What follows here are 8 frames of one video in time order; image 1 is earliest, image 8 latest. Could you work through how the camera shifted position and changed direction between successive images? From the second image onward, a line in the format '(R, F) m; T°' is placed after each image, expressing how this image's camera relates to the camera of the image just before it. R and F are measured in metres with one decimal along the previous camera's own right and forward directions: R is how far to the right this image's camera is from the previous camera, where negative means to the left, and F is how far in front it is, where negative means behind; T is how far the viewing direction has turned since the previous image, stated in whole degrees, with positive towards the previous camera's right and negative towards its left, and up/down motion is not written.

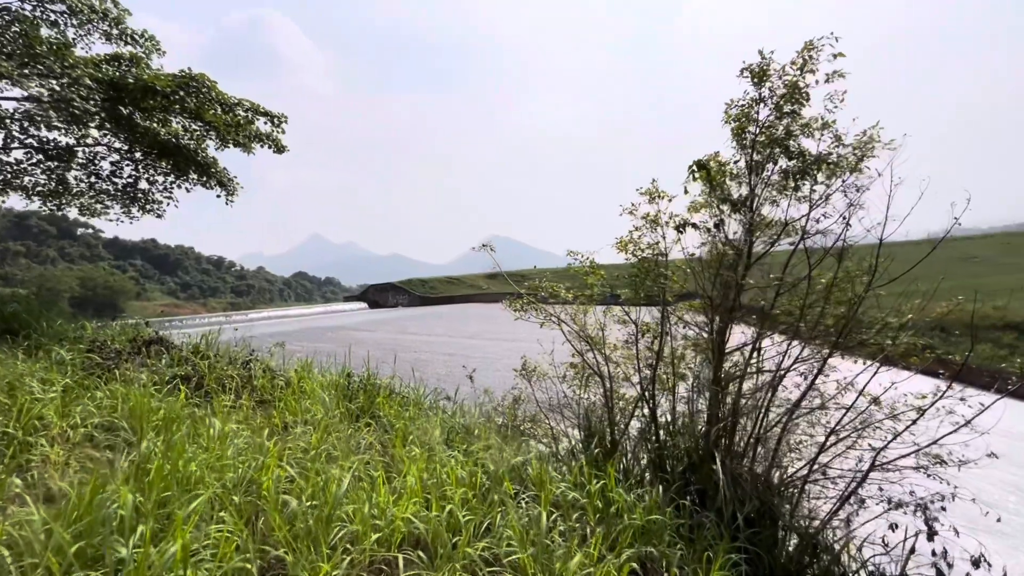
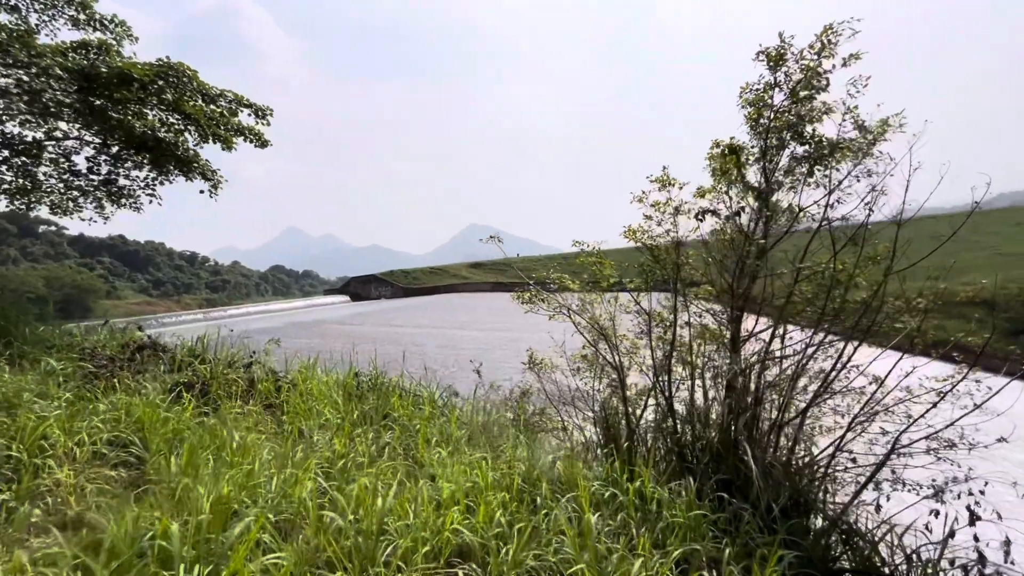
(-0.2, +0.1) m; +2°
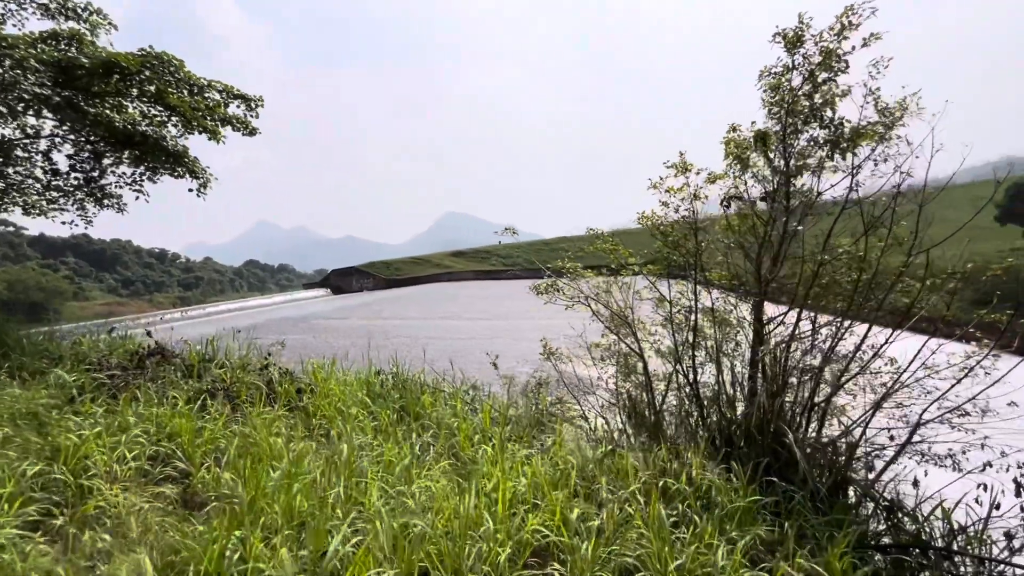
(-0.3, 0.0) m; +2°
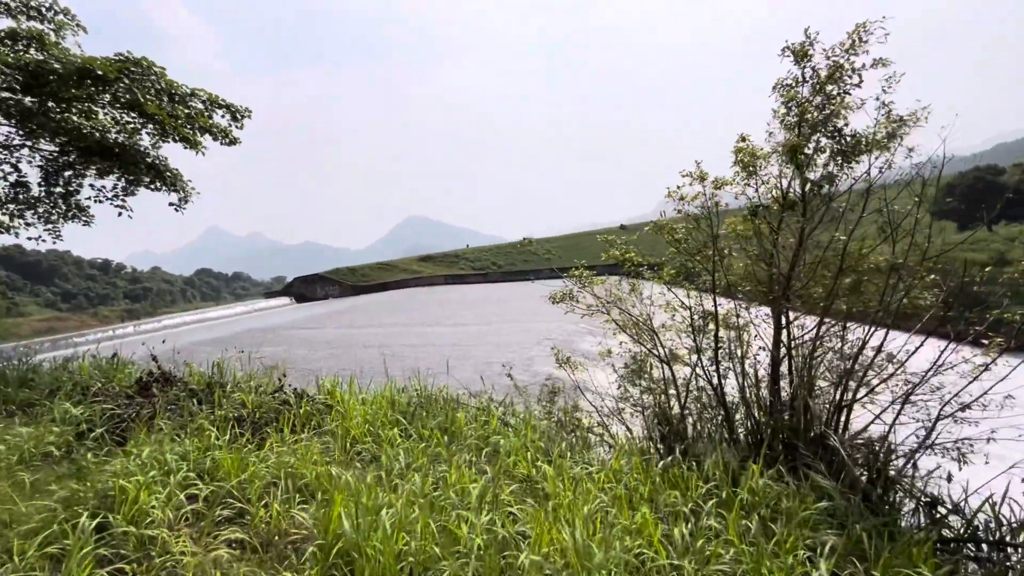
(-0.5, +0.1) m; +4°
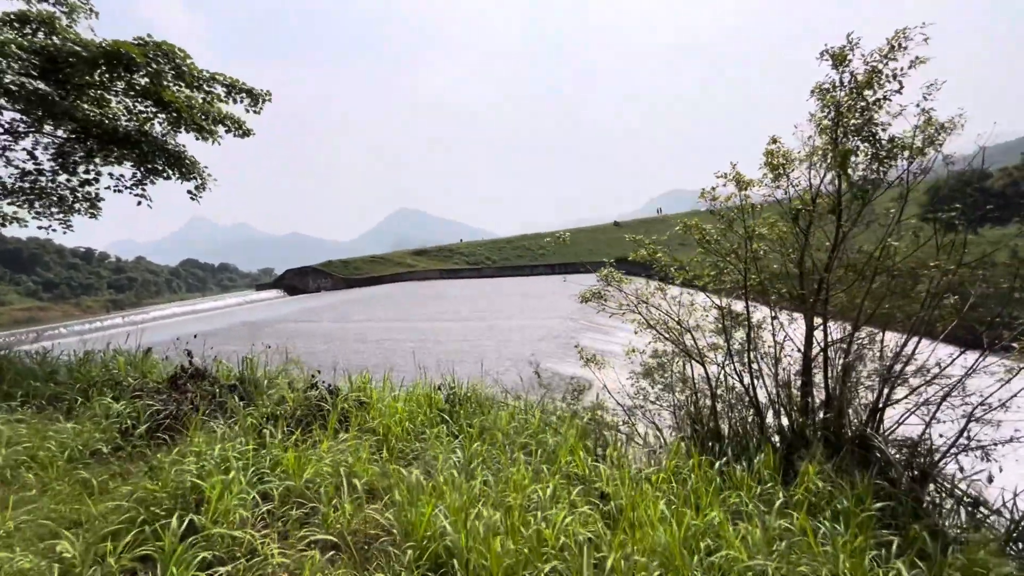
(-0.4, 0.0) m; +1°
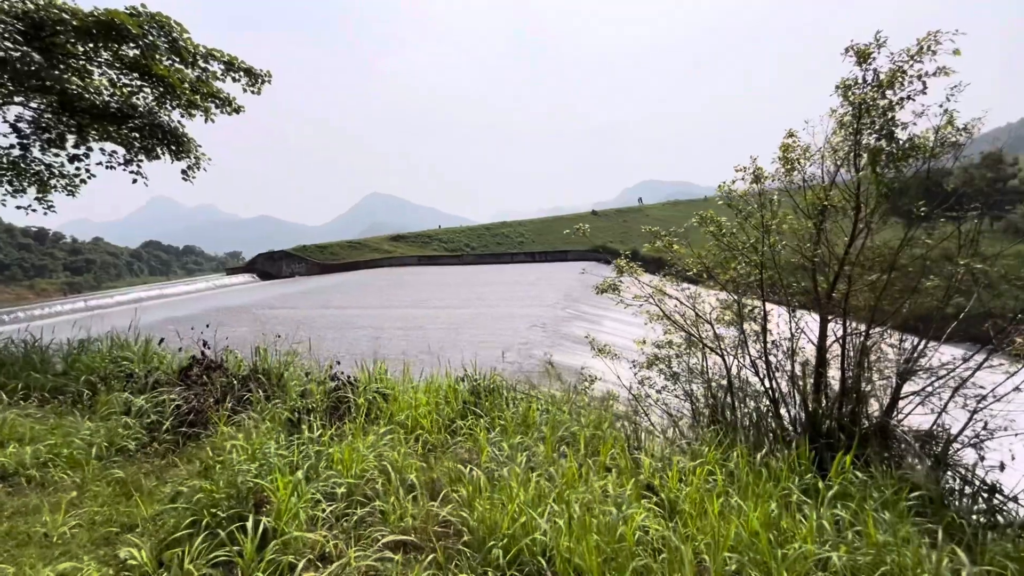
(-0.4, +0.1) m; +3°
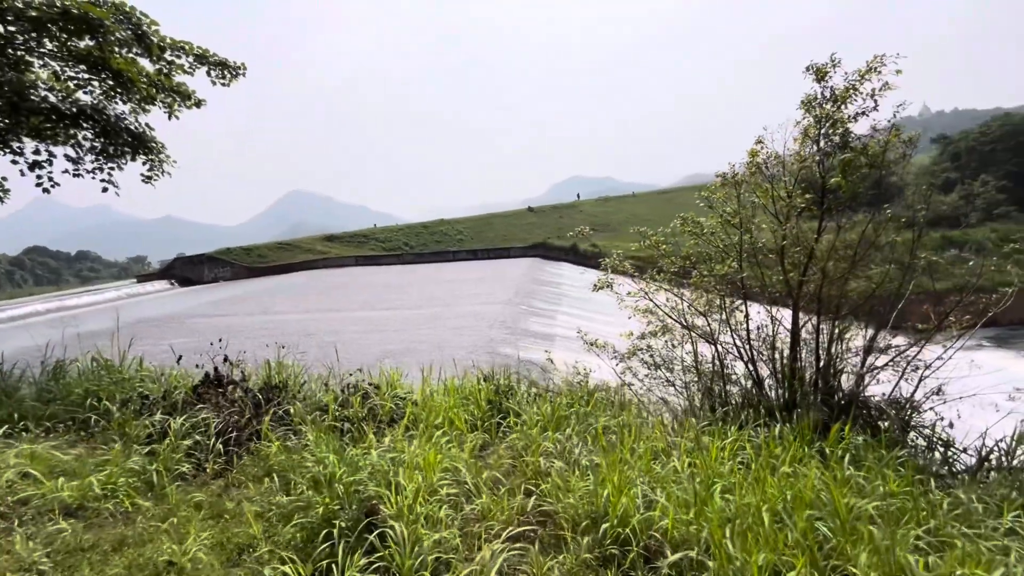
(-0.6, -0.1) m; +8°
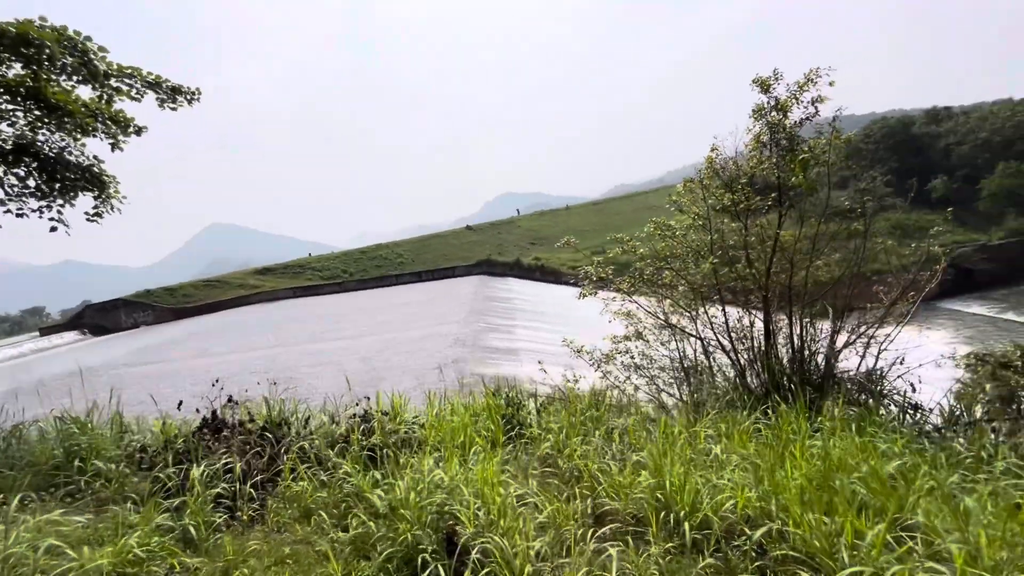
(-0.5, 0.0) m; +7°
